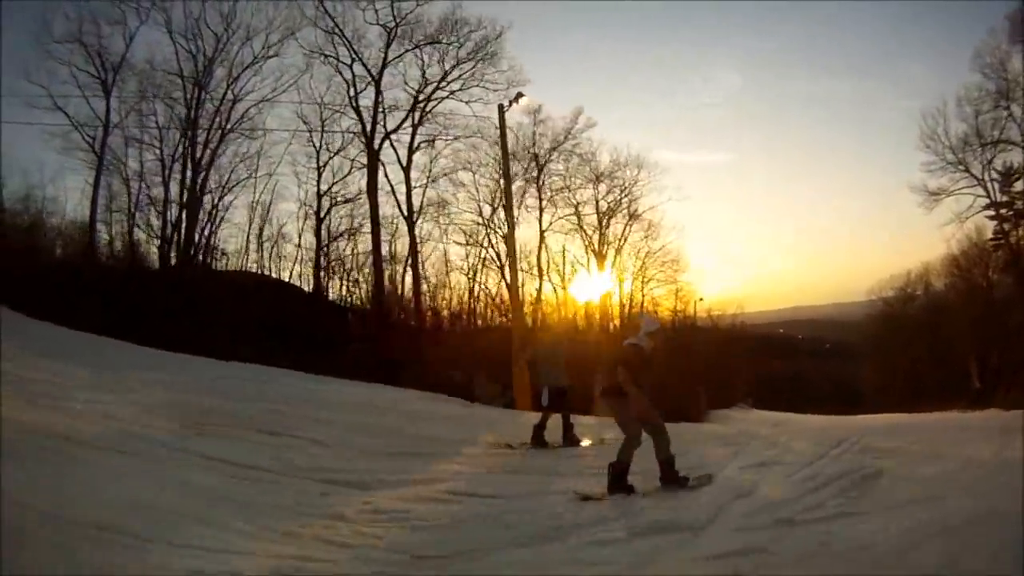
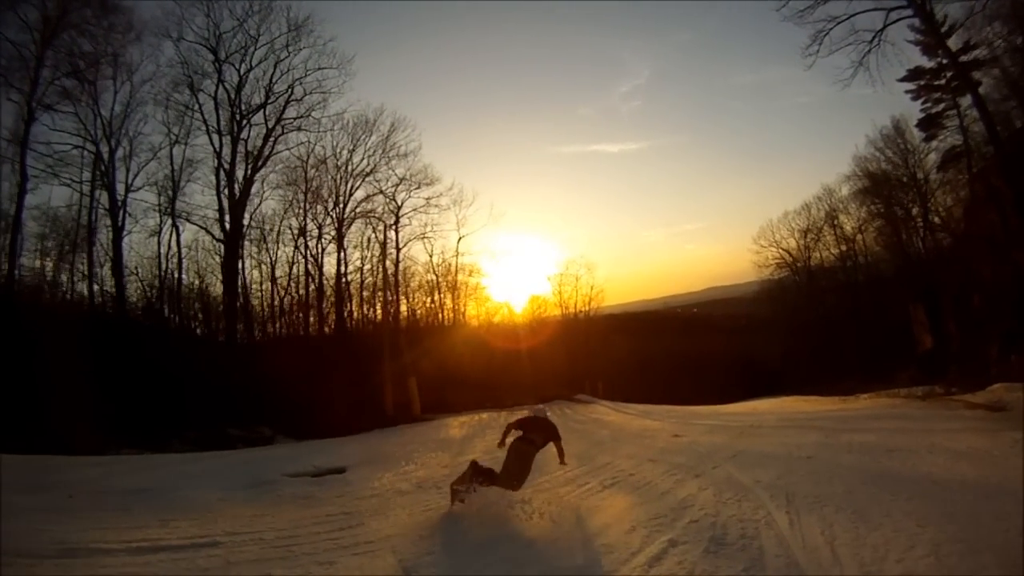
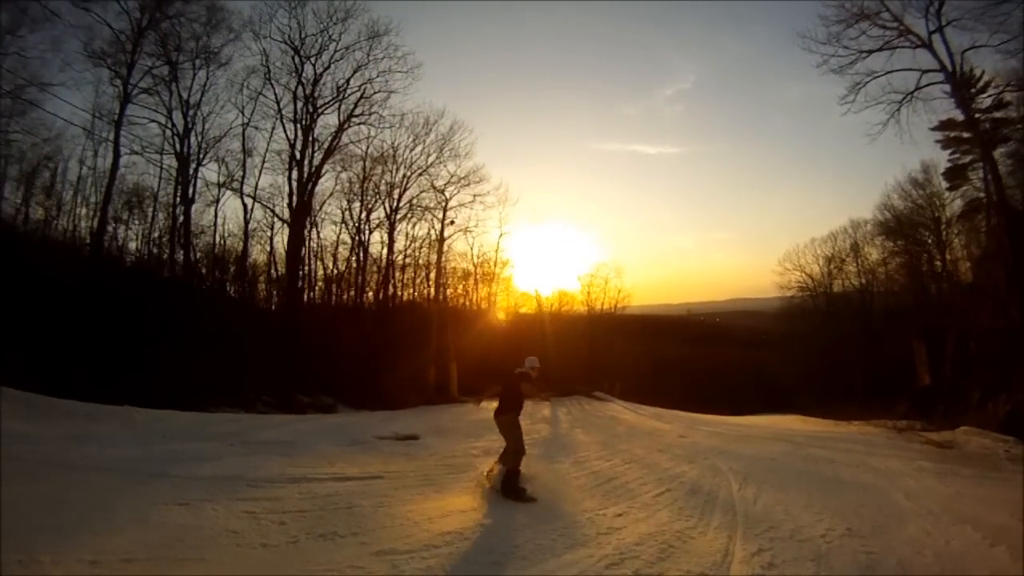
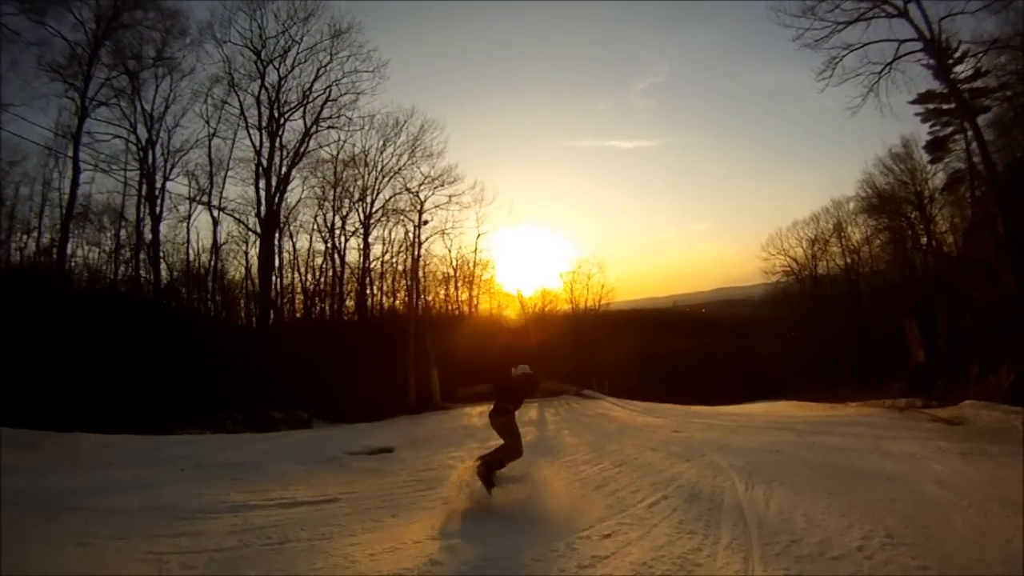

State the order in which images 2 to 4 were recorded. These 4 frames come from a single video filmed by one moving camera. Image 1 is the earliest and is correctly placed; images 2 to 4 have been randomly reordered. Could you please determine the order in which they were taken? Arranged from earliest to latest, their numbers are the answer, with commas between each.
3, 4, 2
